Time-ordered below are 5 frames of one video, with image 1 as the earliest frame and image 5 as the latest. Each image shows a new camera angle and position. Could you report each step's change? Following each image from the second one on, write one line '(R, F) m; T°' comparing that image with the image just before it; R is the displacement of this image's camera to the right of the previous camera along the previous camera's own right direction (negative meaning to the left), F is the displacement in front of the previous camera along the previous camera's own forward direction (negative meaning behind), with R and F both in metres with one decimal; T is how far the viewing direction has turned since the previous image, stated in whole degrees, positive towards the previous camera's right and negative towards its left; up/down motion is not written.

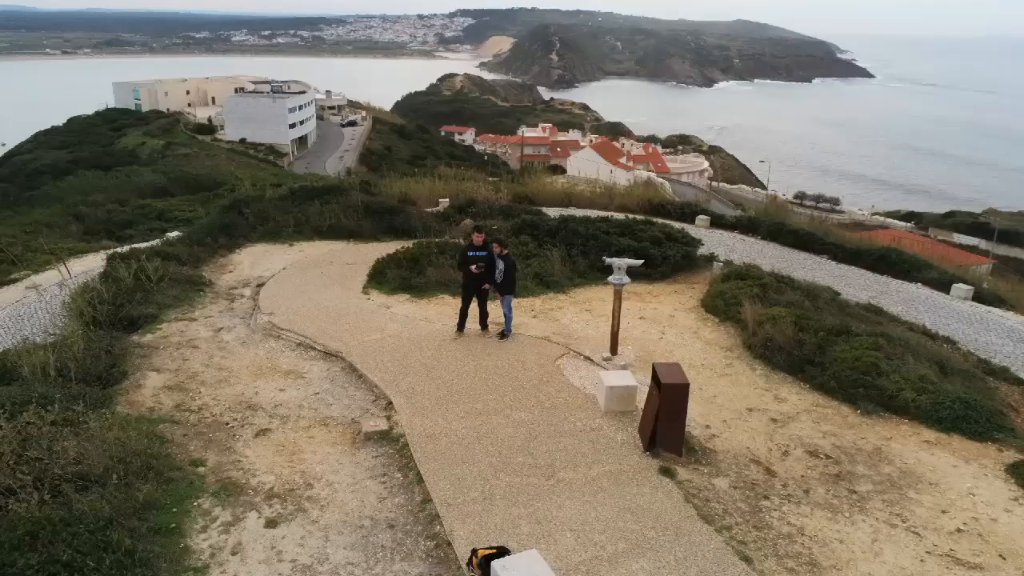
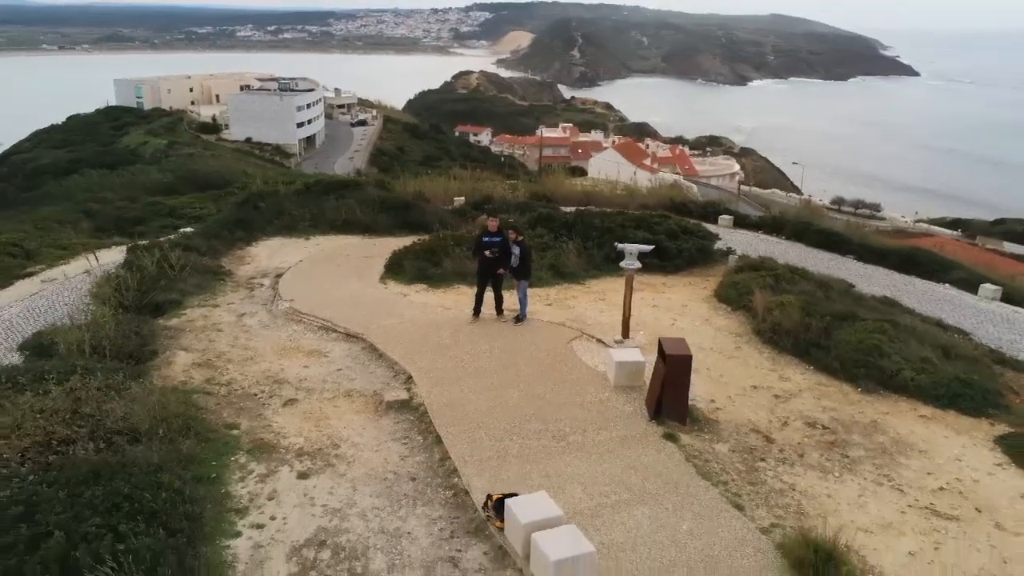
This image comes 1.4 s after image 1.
(0.0, -0.4) m; -1°
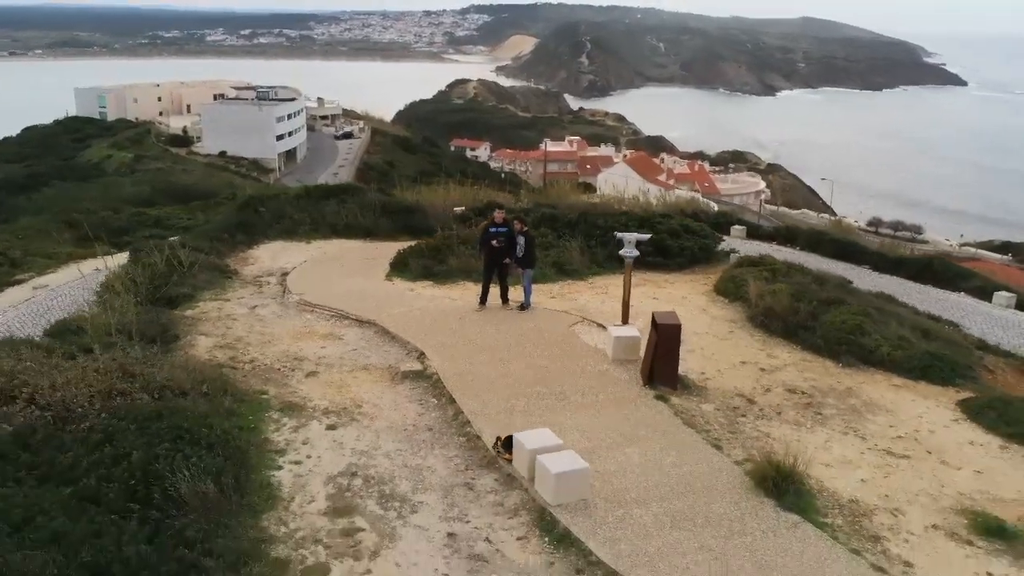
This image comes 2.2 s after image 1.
(0.0, -0.7) m; 0°
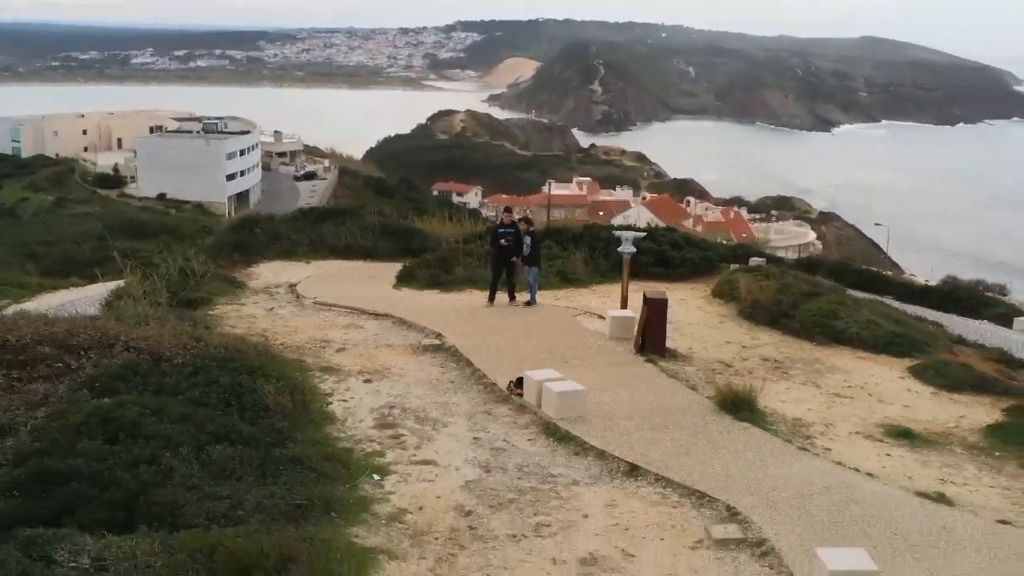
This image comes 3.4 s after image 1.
(-0.1, -1.1) m; 0°
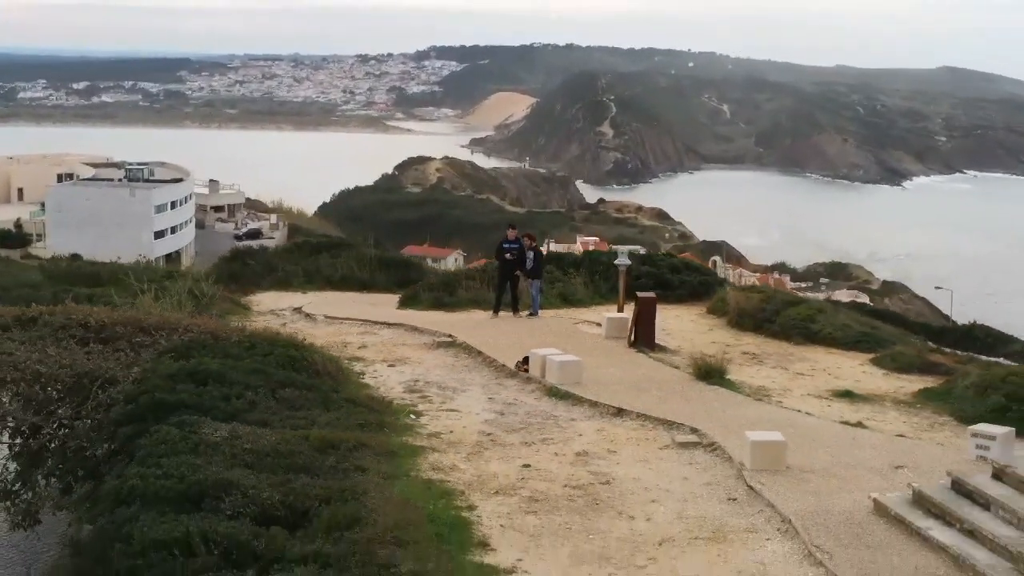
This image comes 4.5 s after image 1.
(-0.1, -1.1) m; 0°
